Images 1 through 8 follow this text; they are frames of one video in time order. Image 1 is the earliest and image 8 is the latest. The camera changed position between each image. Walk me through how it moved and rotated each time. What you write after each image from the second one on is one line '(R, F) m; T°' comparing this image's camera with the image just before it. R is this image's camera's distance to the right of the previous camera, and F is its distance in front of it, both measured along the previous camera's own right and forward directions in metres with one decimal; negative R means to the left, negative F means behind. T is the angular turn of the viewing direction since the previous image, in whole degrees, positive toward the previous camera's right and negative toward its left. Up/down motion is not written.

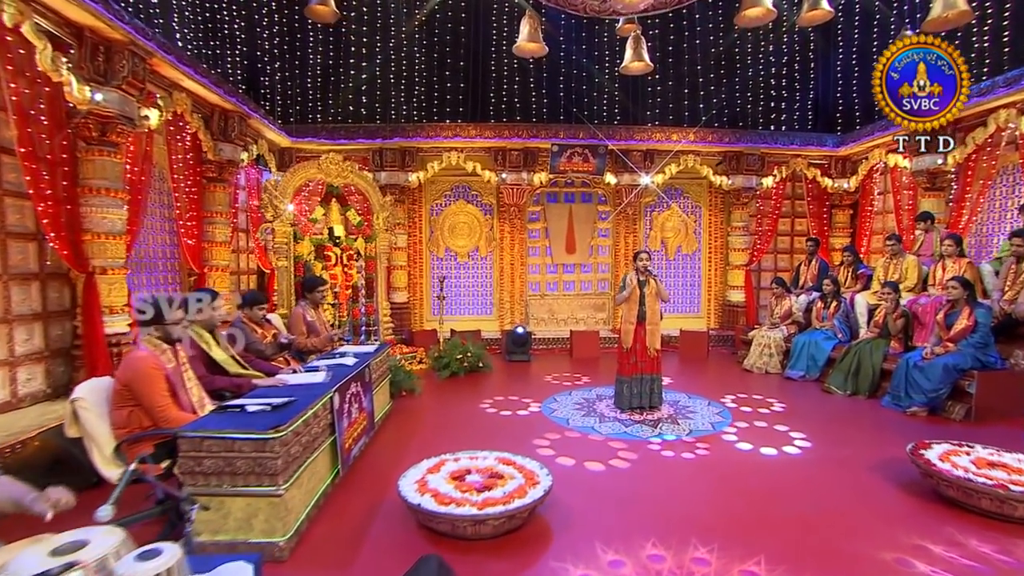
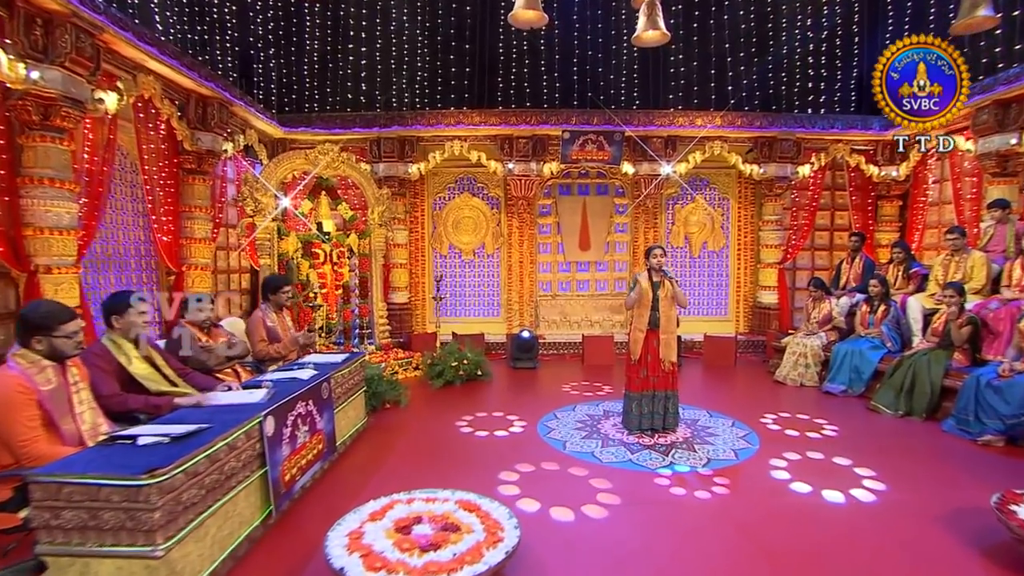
(+0.4, +0.9) m; -3°
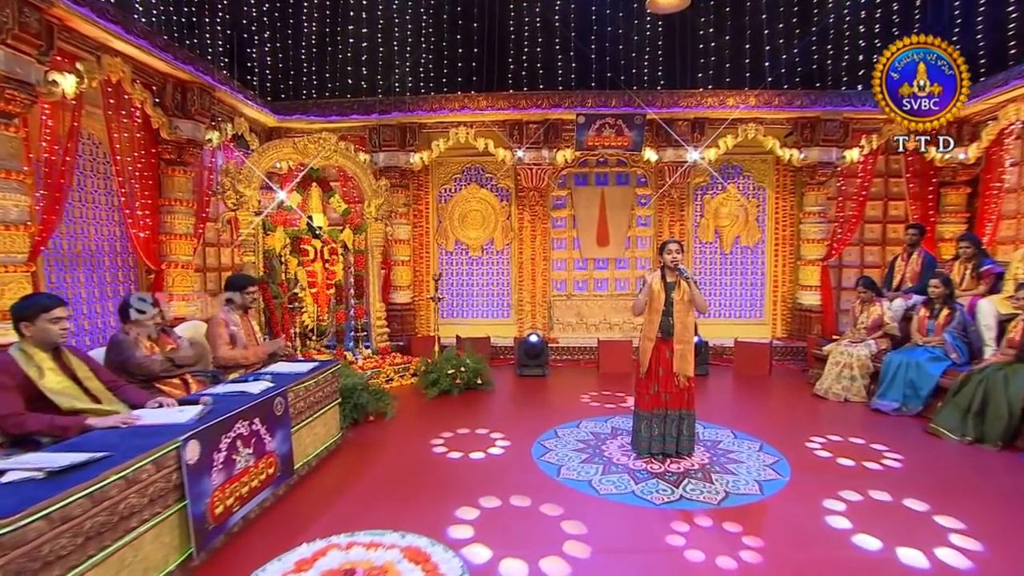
(+0.4, +0.8) m; -4°
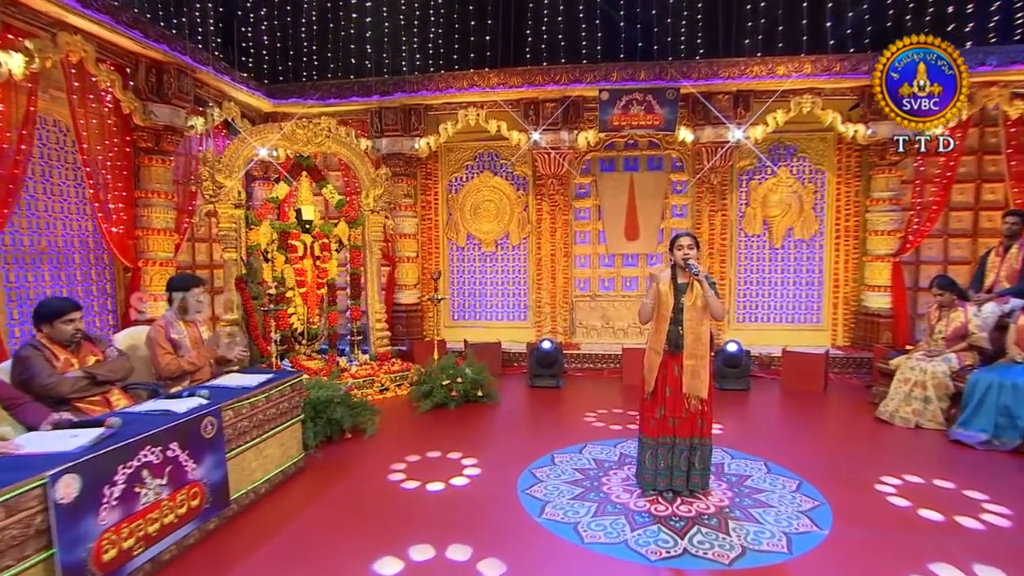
(+0.6, +1.0) m; -6°
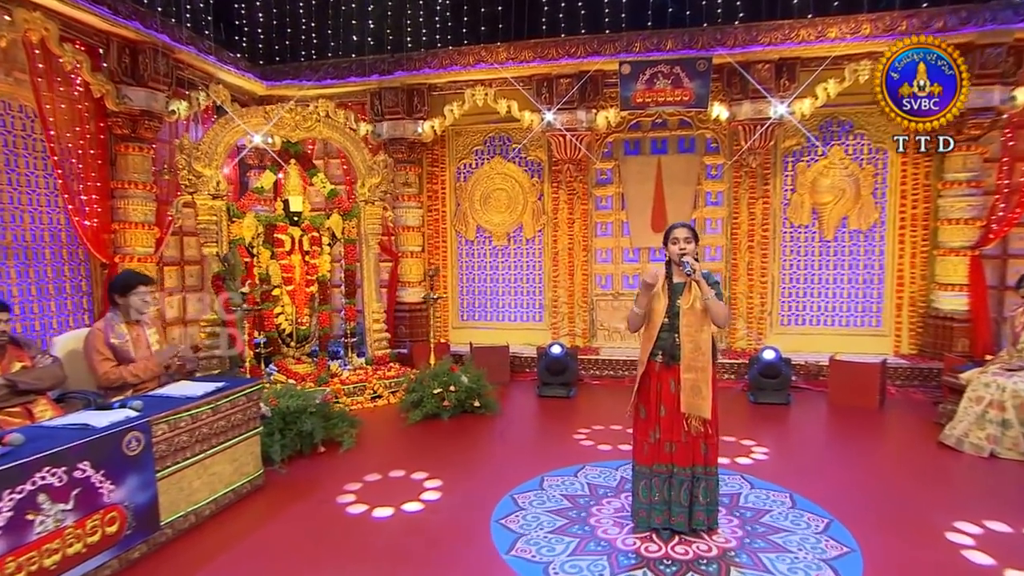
(+0.6, +0.7) m; -6°
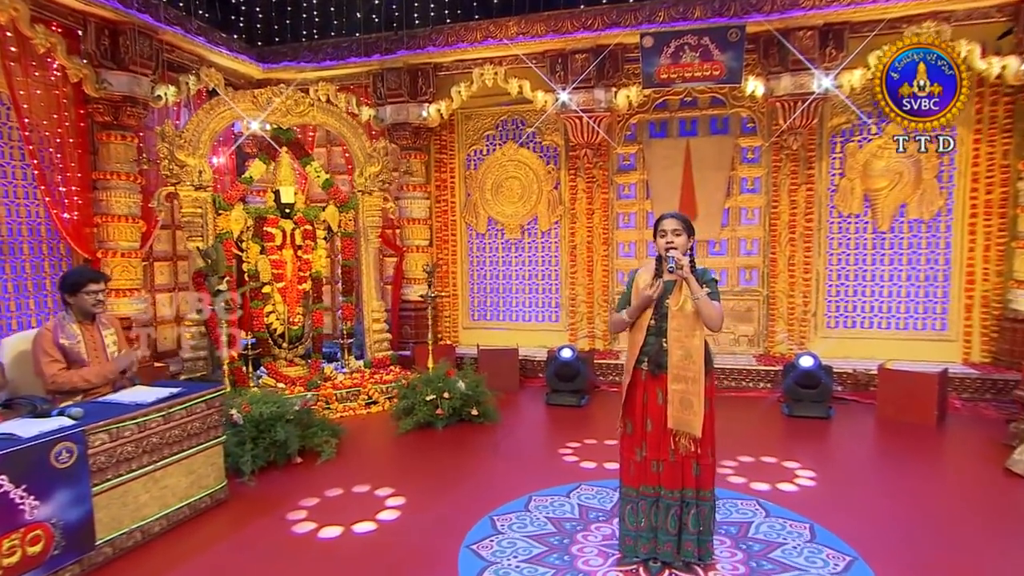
(+0.4, +0.6) m; -4°
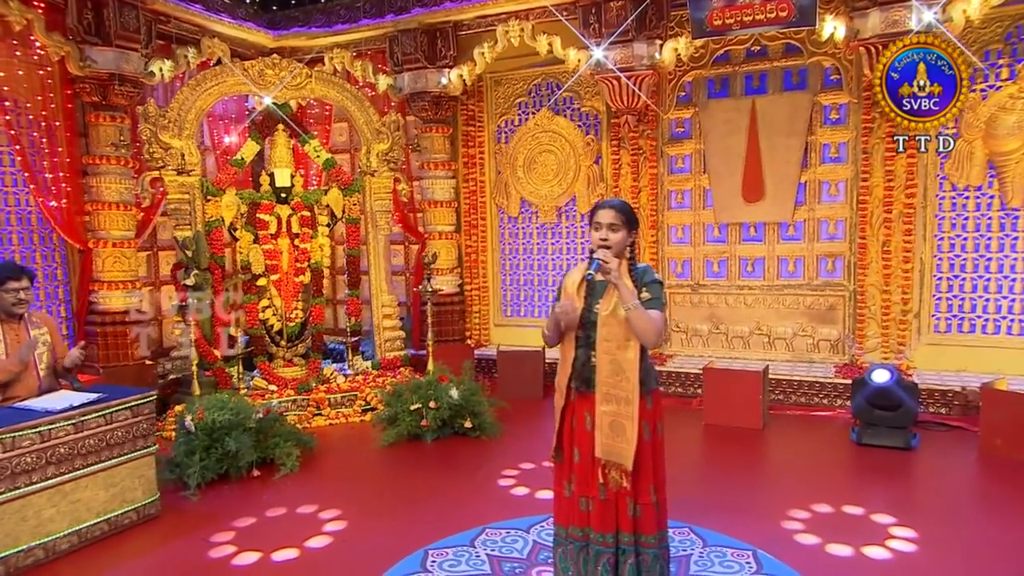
(+0.6, +0.9) m; -9°
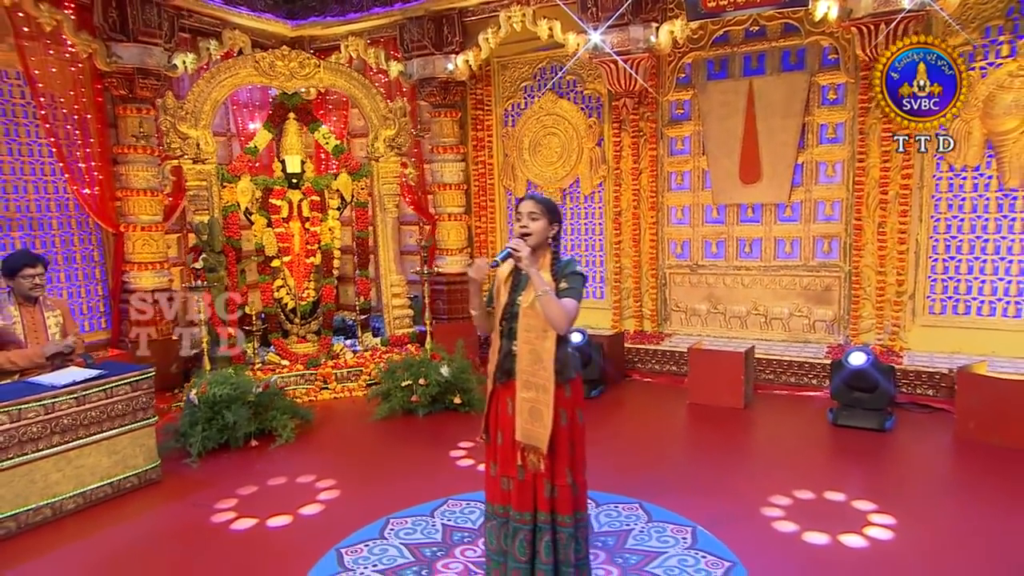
(+0.4, -0.2) m; -4°
